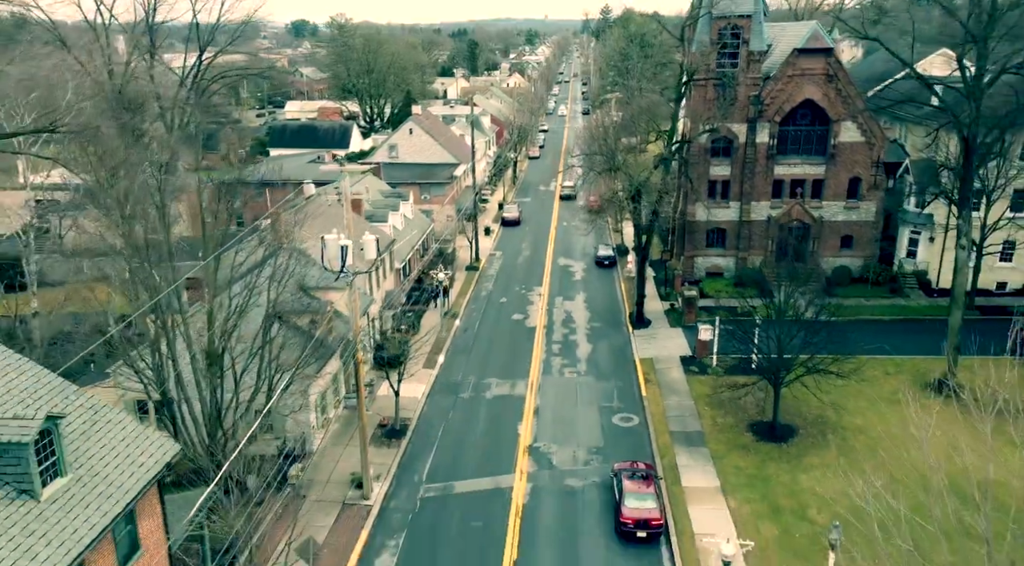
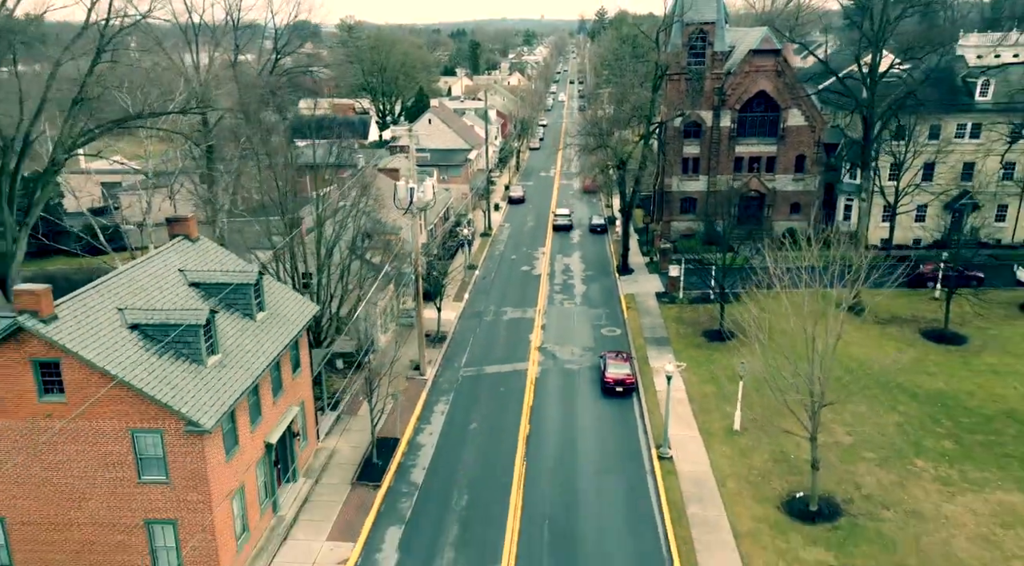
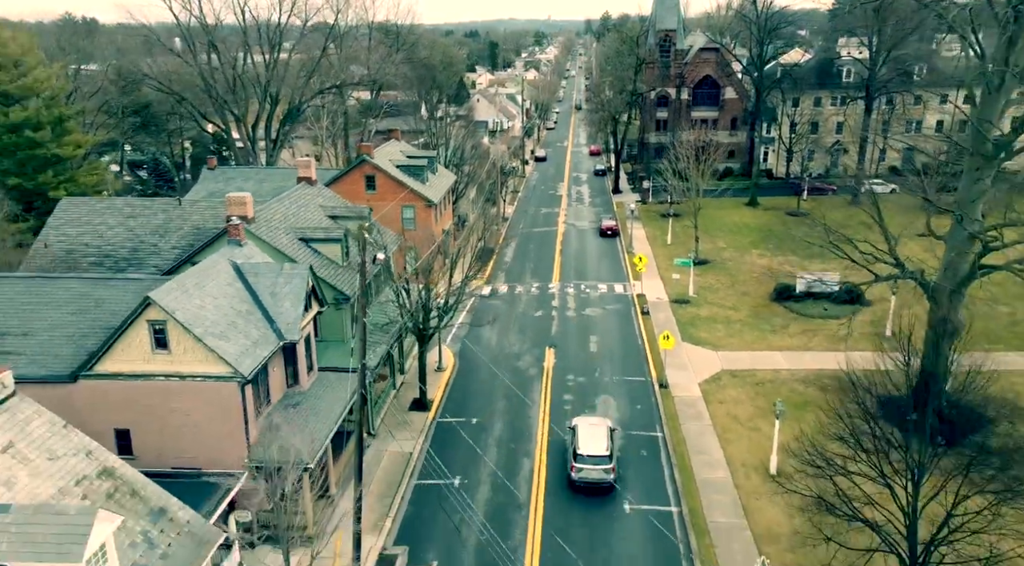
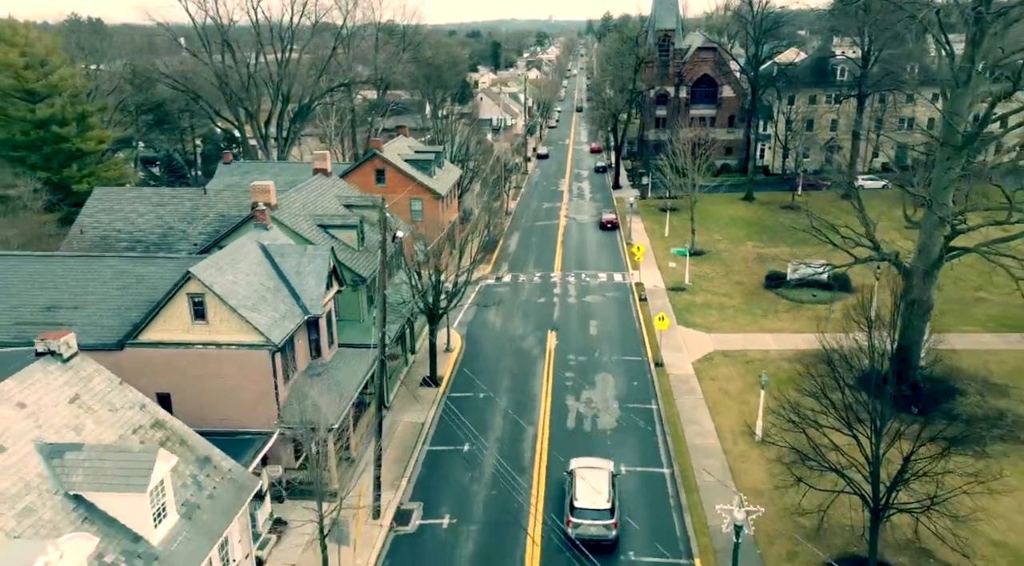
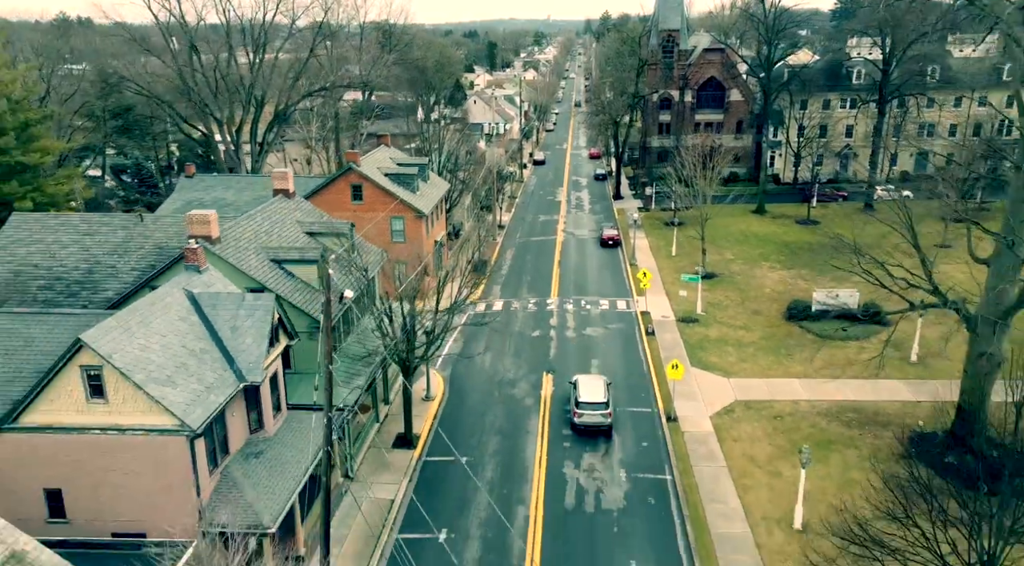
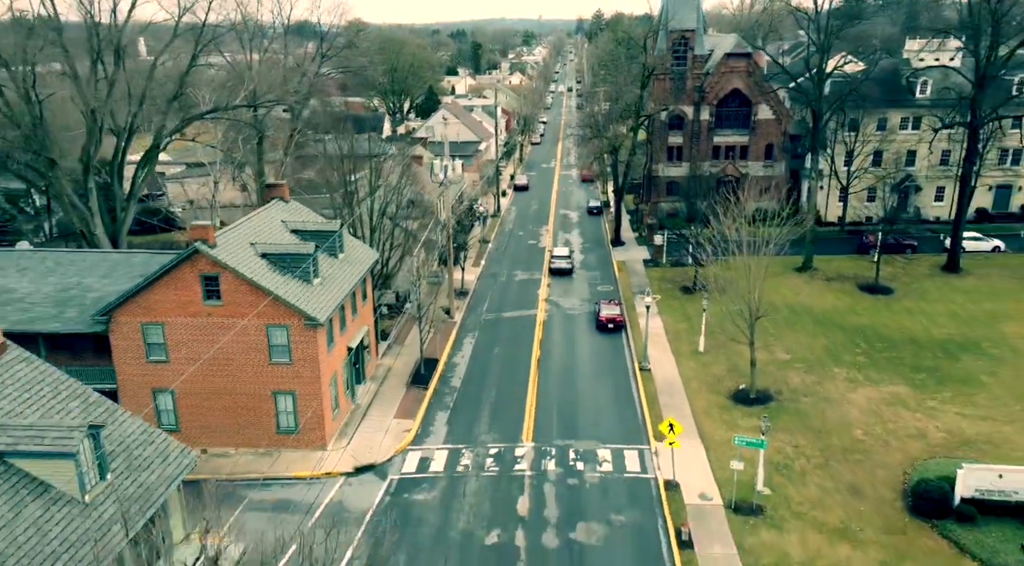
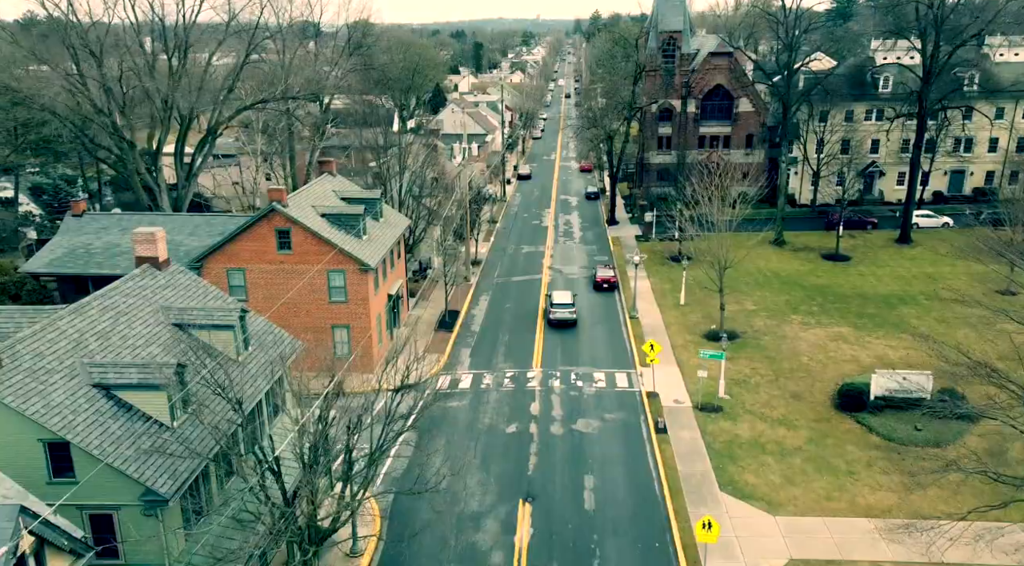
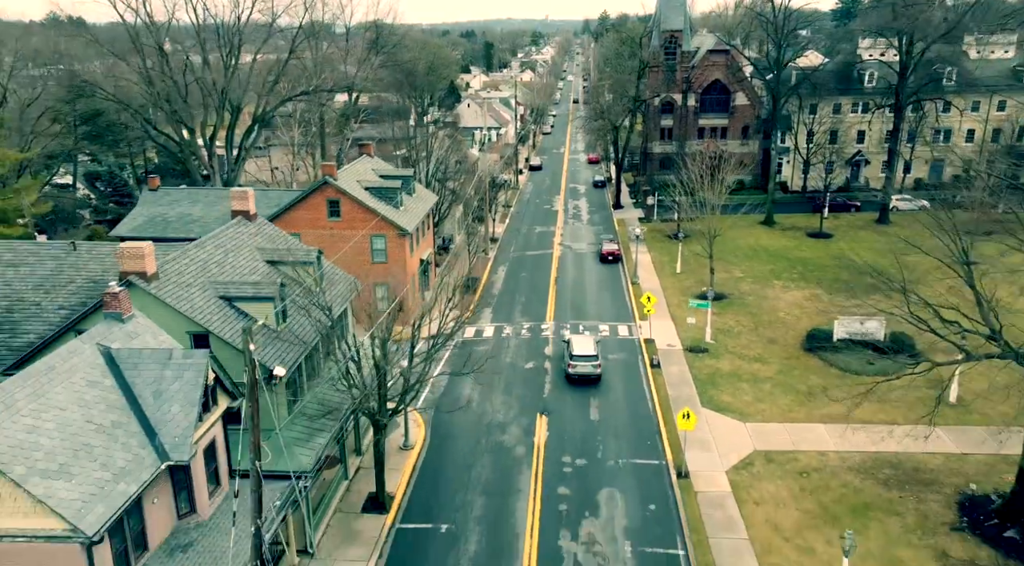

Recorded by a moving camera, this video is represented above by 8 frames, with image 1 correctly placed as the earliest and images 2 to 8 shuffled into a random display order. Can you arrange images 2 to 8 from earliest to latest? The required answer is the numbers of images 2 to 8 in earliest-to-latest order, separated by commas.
2, 6, 7, 8, 5, 3, 4
